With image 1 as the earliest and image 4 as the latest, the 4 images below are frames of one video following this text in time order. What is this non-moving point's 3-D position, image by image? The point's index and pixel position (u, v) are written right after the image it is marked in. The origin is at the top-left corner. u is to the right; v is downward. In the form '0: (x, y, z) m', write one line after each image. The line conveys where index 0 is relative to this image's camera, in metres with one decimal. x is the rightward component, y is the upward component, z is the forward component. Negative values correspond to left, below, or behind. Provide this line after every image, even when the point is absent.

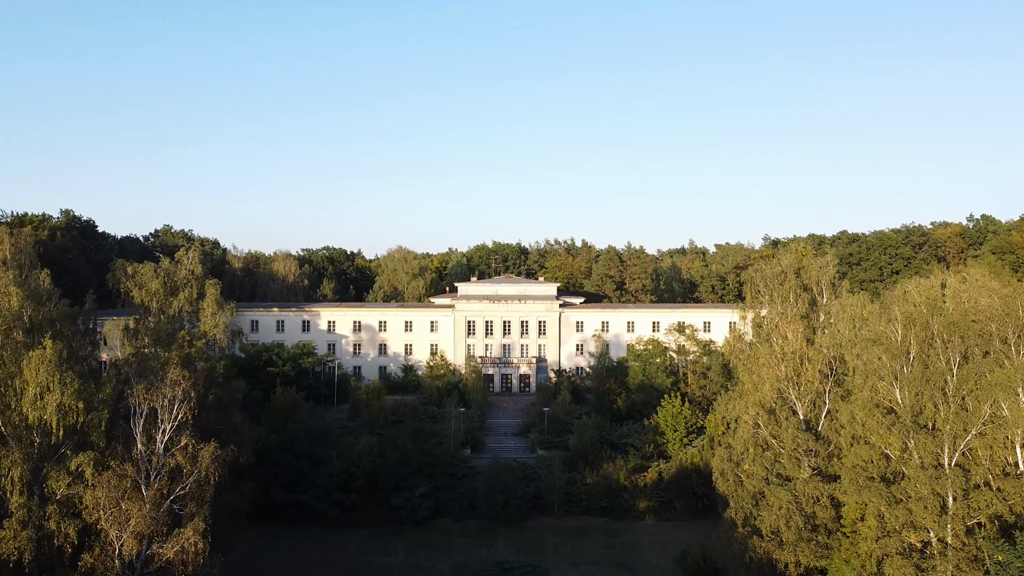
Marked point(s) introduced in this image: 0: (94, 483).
0: (-11.2, -5.3, +19.7) m
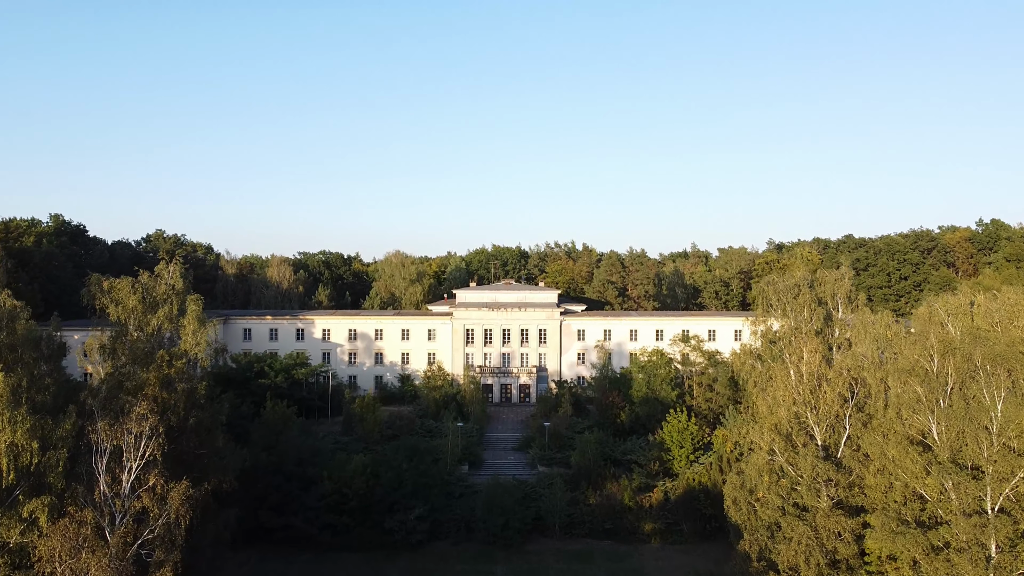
0: (-11.2, -5.9, +18.1) m
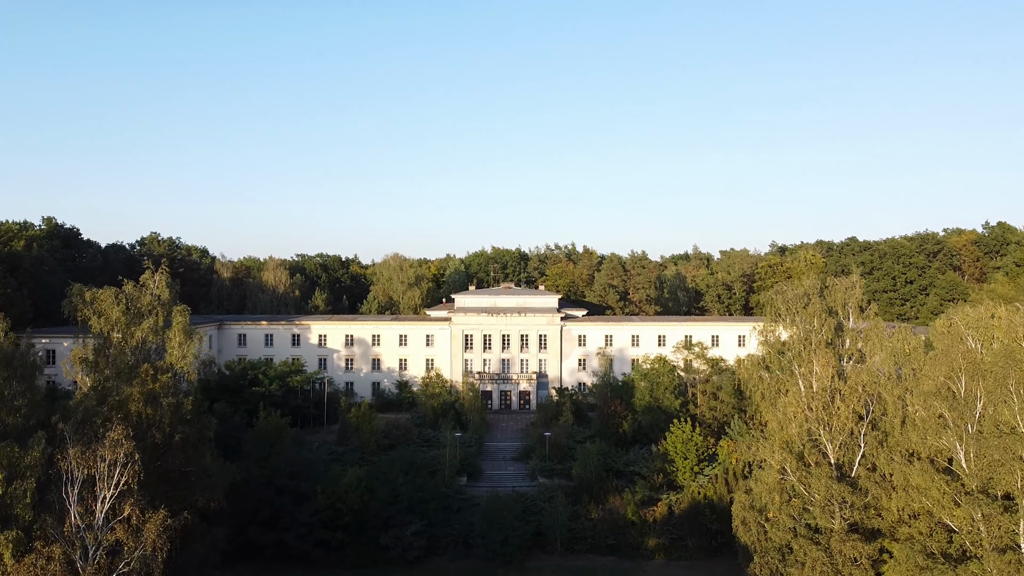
0: (-11.2, -6.3, +17.0) m
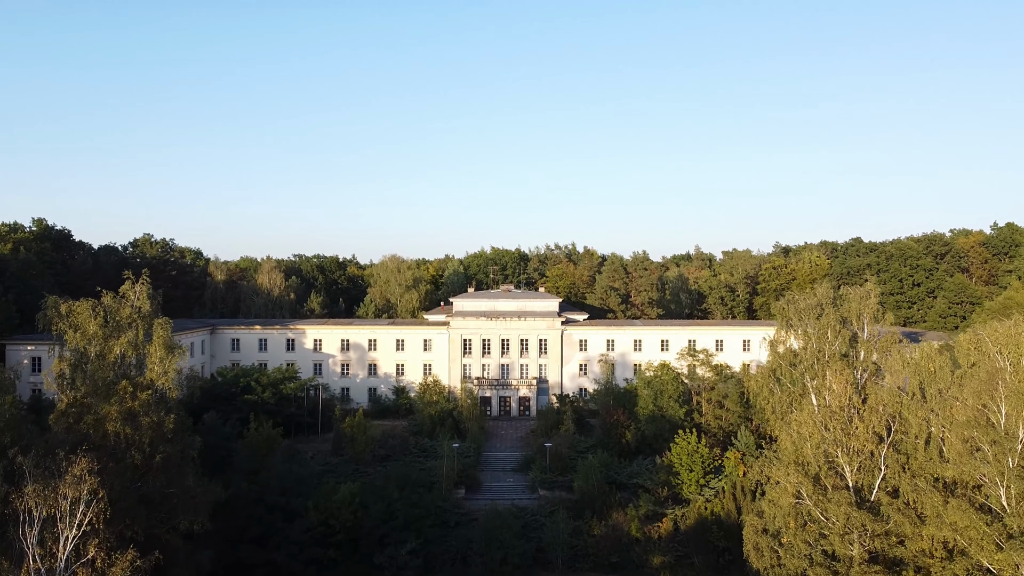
0: (-11.2, -6.7, +15.7) m
